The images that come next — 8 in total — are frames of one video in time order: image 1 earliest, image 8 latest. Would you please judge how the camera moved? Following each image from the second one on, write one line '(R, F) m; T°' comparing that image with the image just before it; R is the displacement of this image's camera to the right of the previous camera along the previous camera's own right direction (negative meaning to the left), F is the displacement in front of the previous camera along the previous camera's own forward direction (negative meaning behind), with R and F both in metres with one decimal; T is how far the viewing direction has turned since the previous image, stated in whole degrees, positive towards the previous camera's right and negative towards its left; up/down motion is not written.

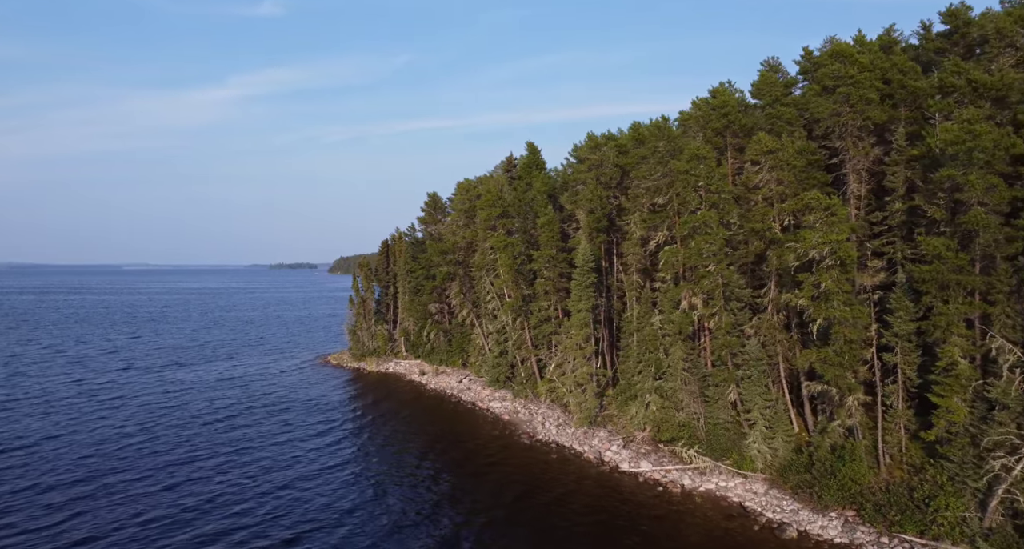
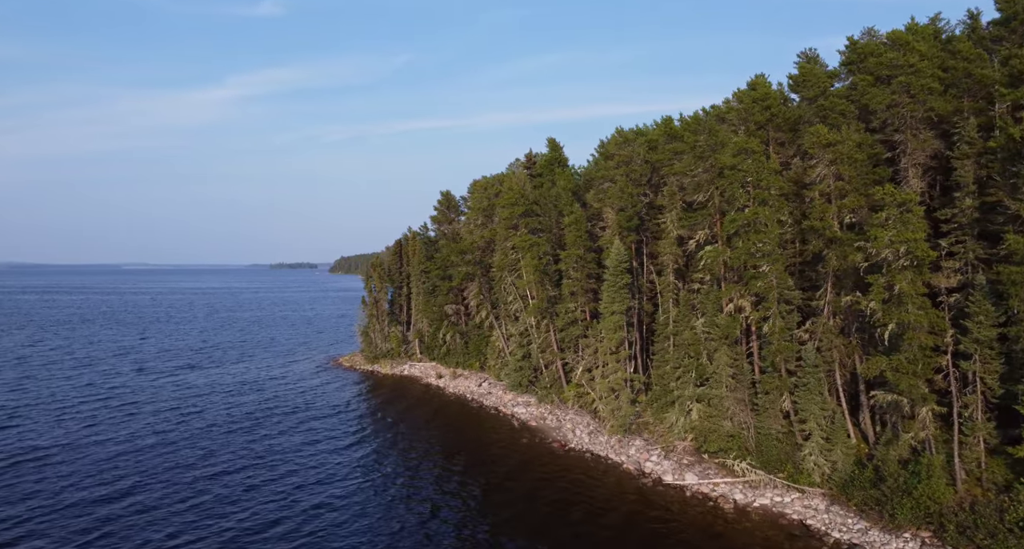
(-2.0, +2.2) m; 0°
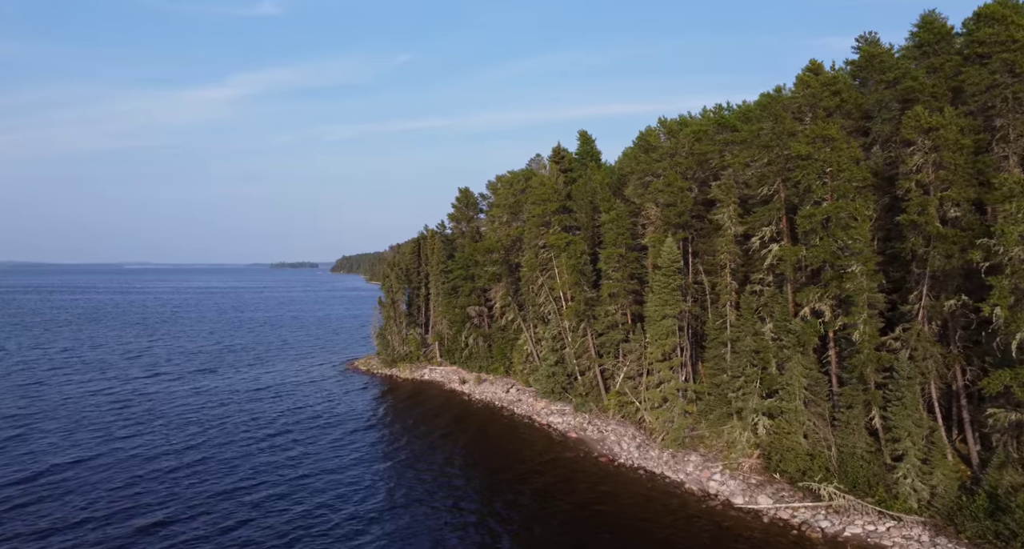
(-2.6, +3.7) m; 0°
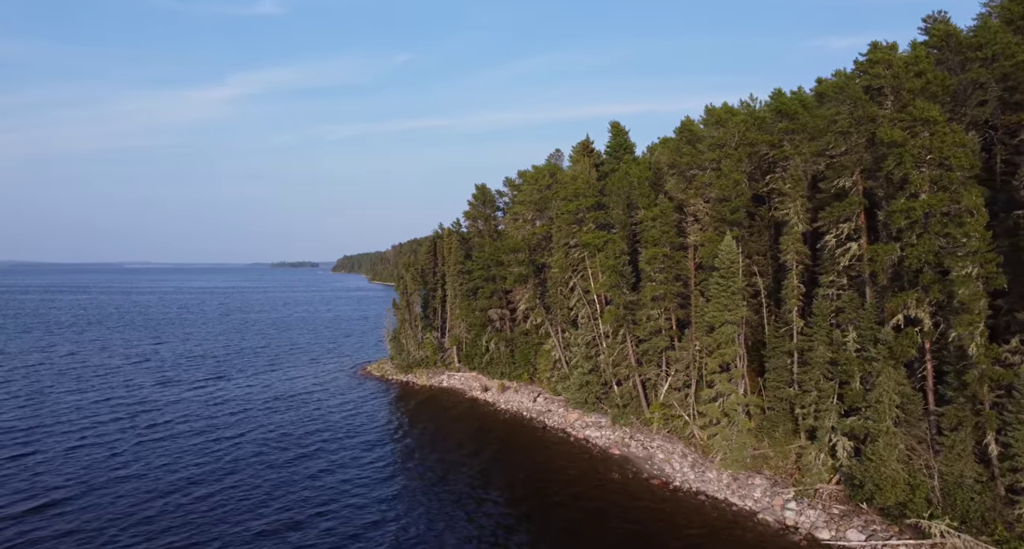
(-2.3, +4.3) m; 0°
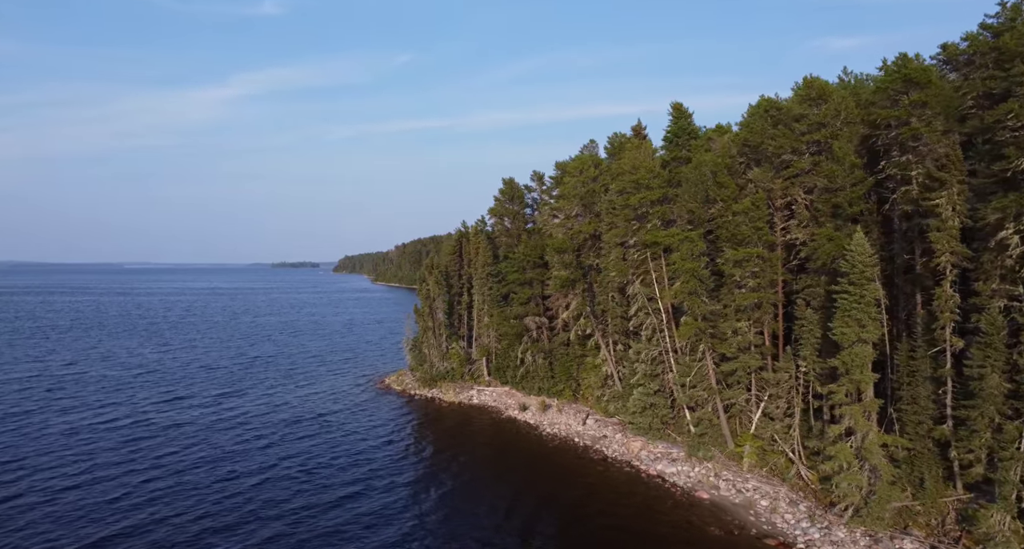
(-3.5, +8.1) m; 0°
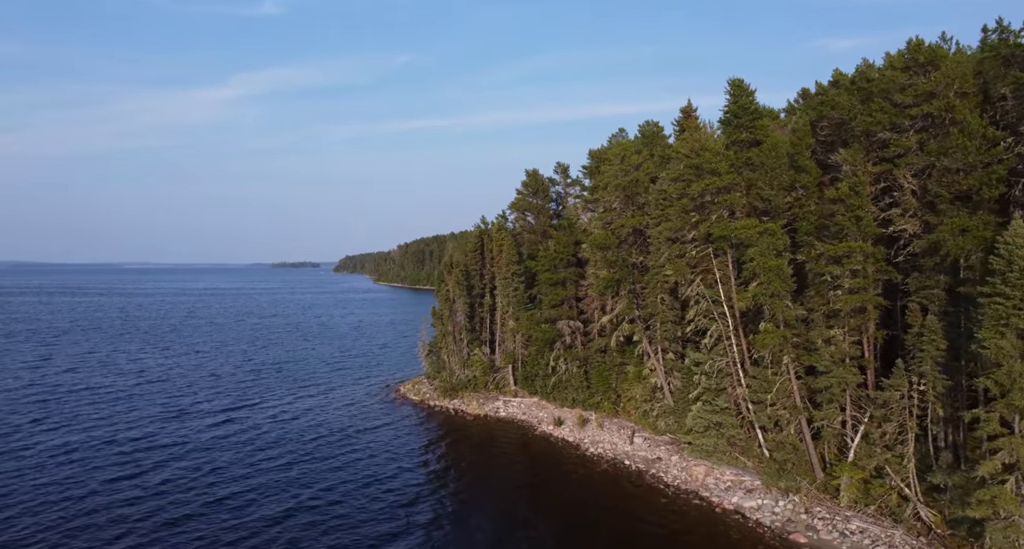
(-2.5, +6.4) m; 0°
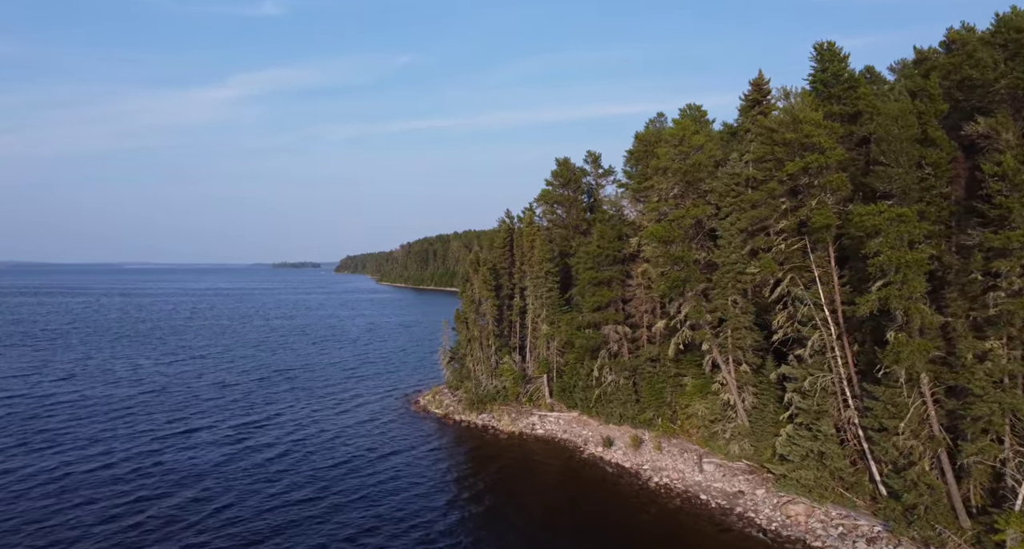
(-2.8, +7.2) m; 0°
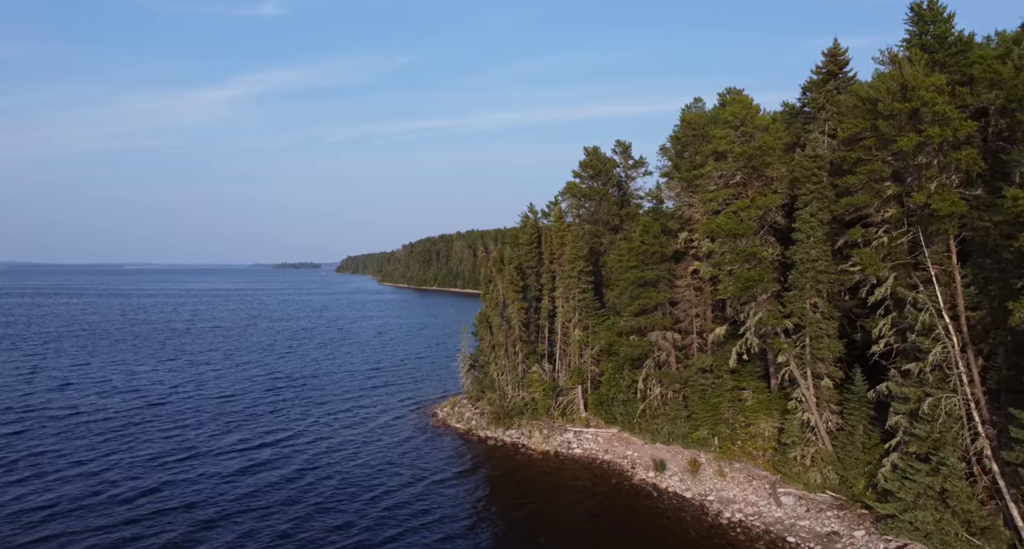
(-2.2, +6.0) m; 0°
